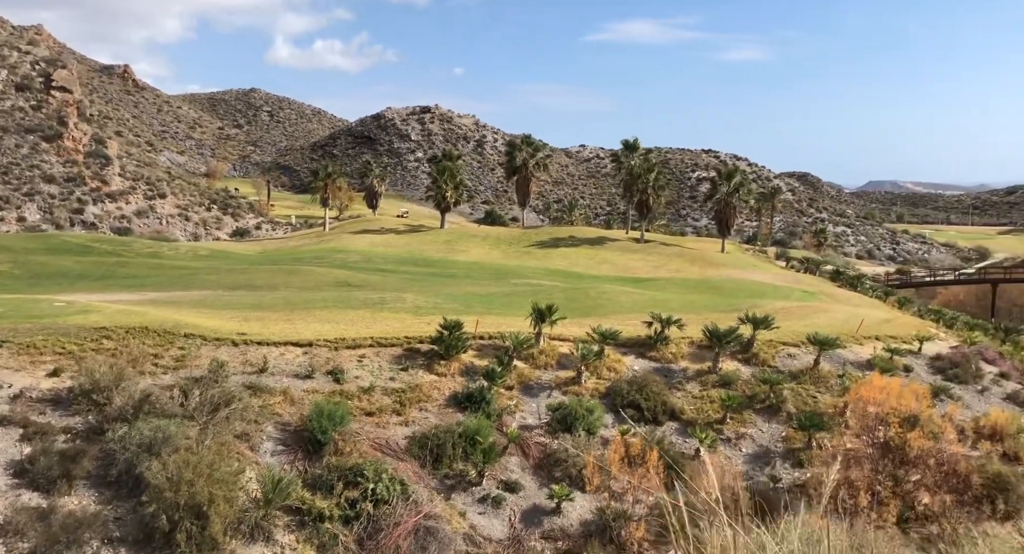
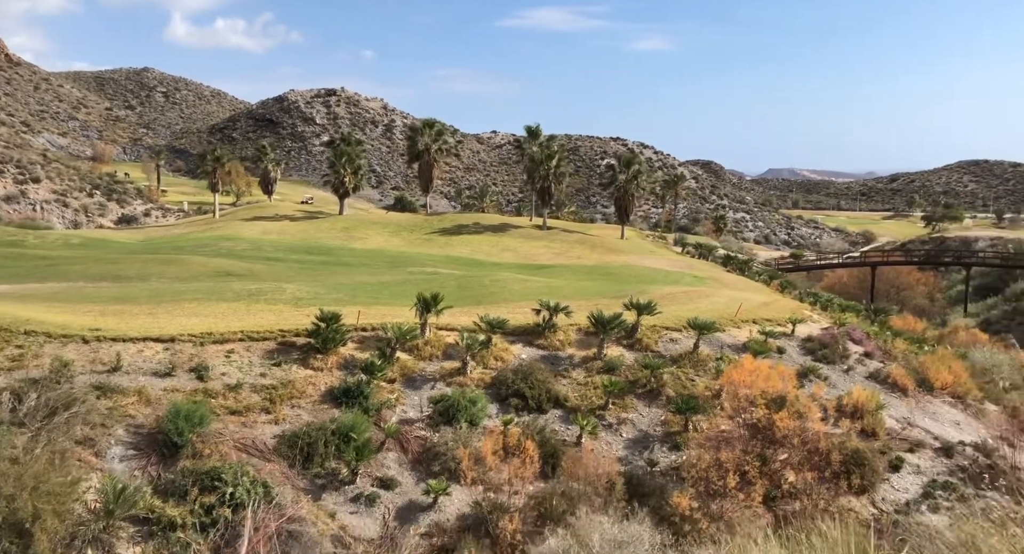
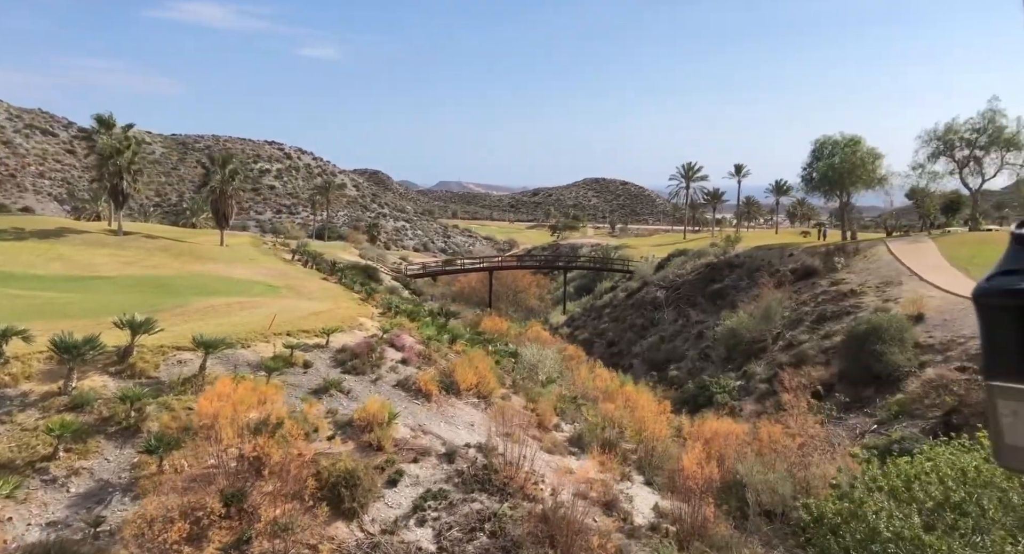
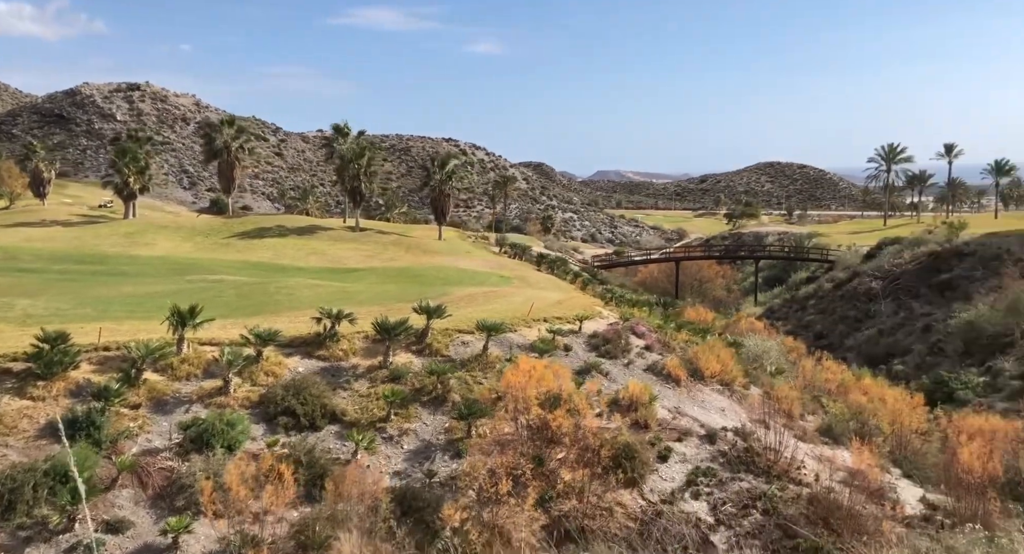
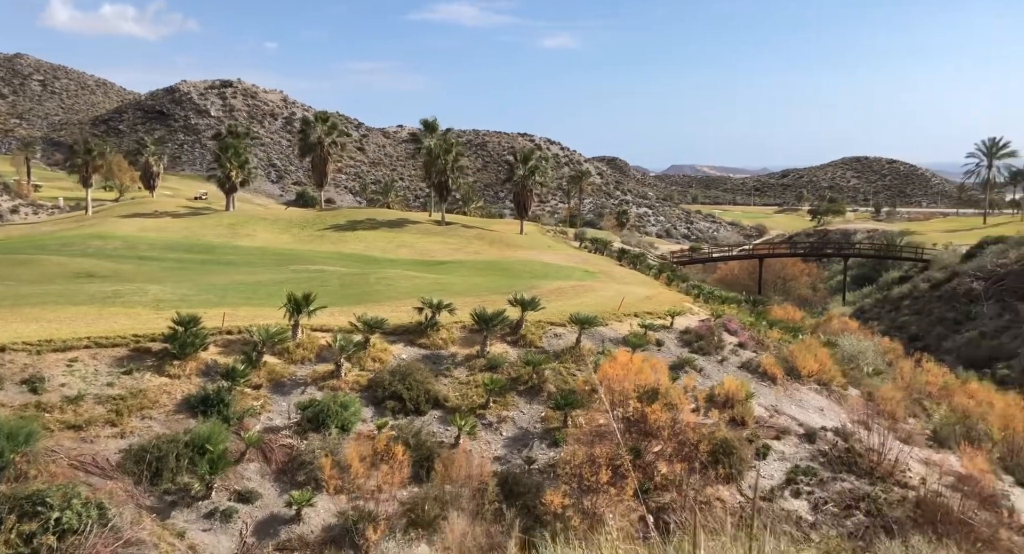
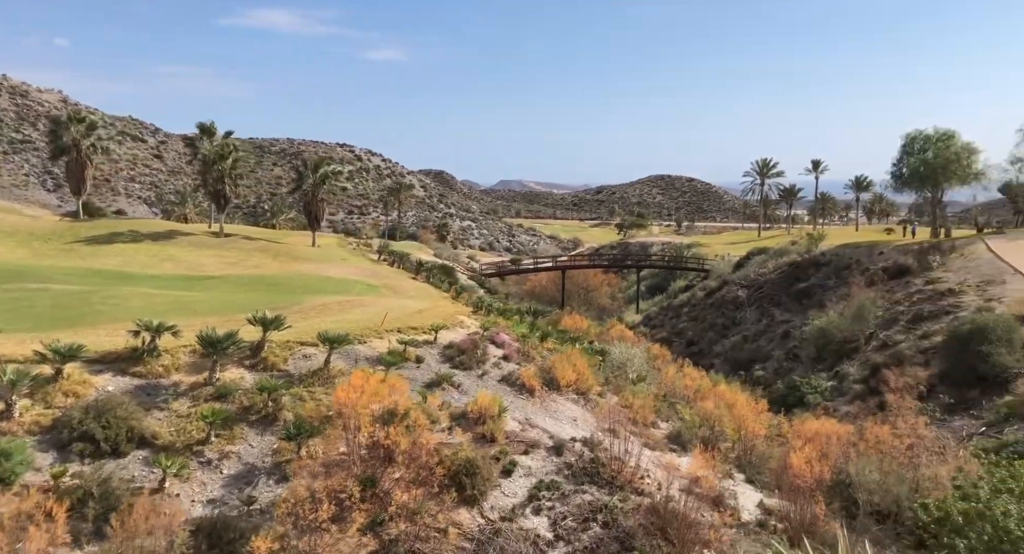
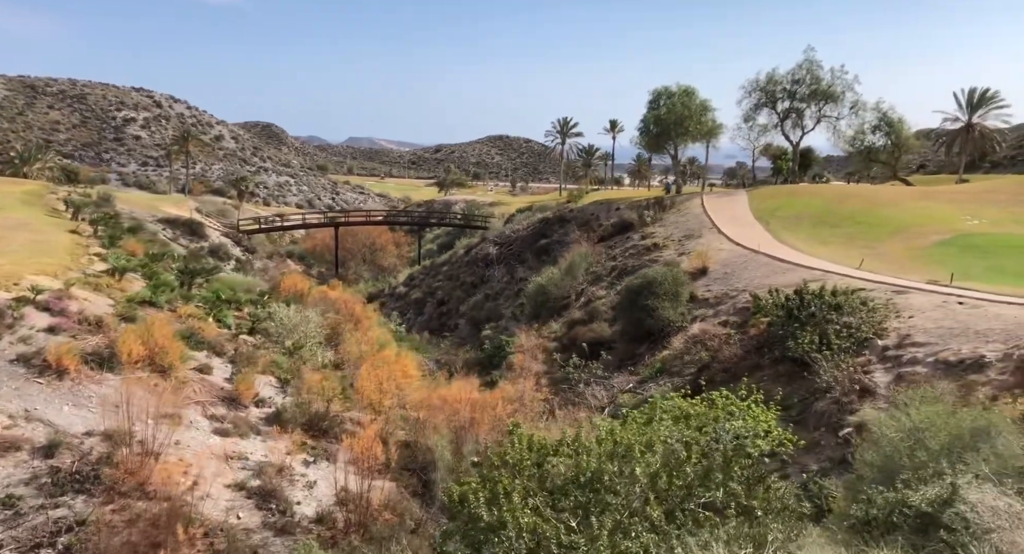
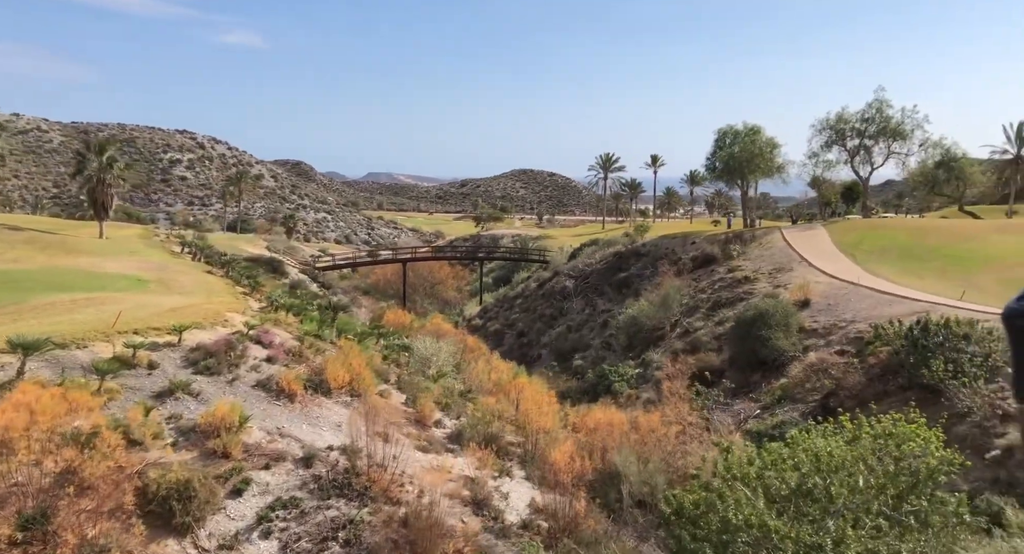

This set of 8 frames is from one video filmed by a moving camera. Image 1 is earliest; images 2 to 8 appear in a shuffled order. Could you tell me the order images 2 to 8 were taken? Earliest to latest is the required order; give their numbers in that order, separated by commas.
2, 5, 4, 6, 3, 8, 7
